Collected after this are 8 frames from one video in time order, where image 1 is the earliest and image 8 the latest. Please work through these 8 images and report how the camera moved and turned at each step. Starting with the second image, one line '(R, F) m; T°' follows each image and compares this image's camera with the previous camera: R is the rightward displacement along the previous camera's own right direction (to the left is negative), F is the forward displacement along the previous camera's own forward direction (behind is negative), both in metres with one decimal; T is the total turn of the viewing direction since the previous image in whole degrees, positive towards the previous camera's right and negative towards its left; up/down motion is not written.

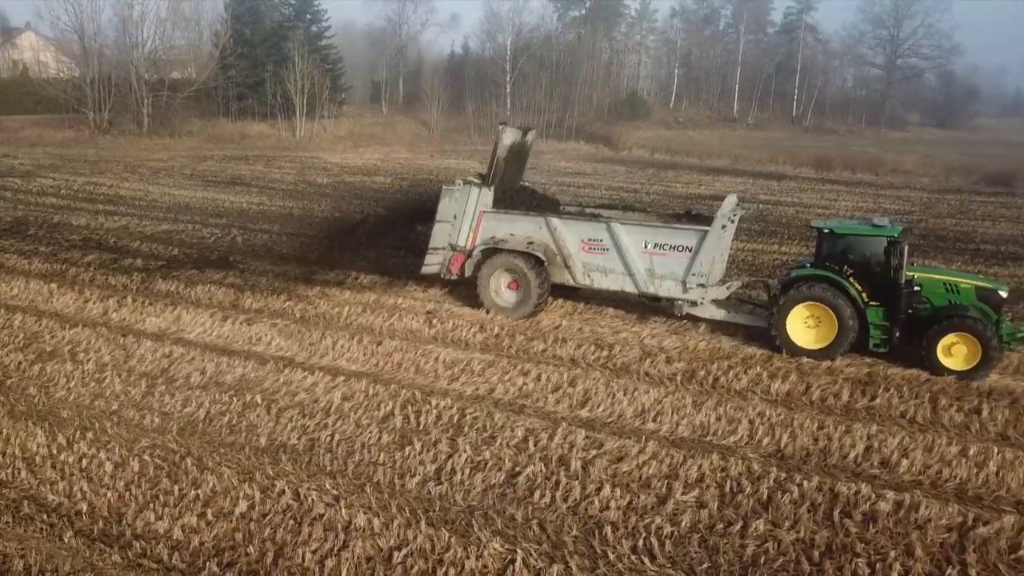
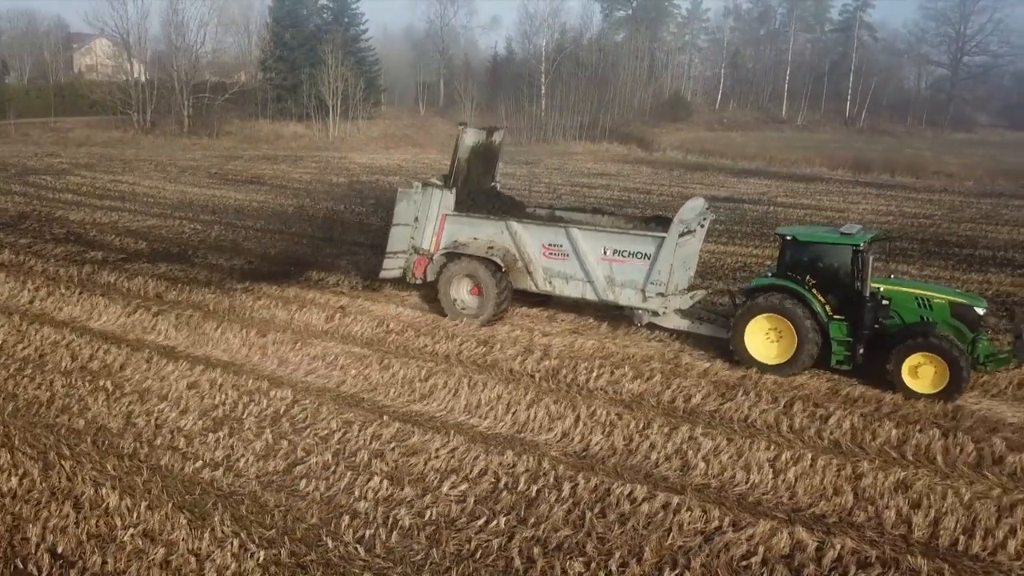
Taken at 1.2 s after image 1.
(+1.8, 0.0) m; -5°
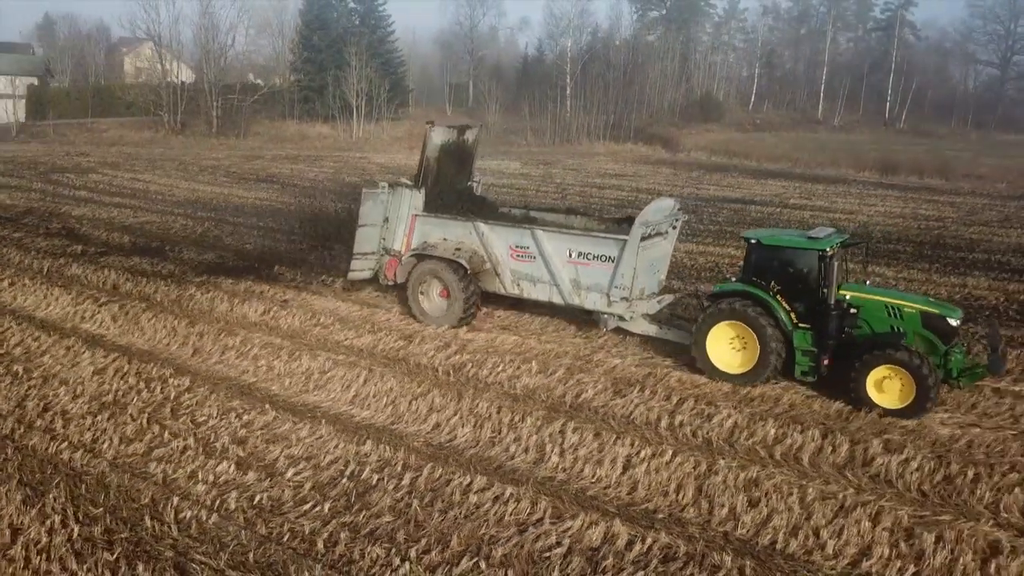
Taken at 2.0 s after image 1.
(+1.3, 0.0) m; -3°
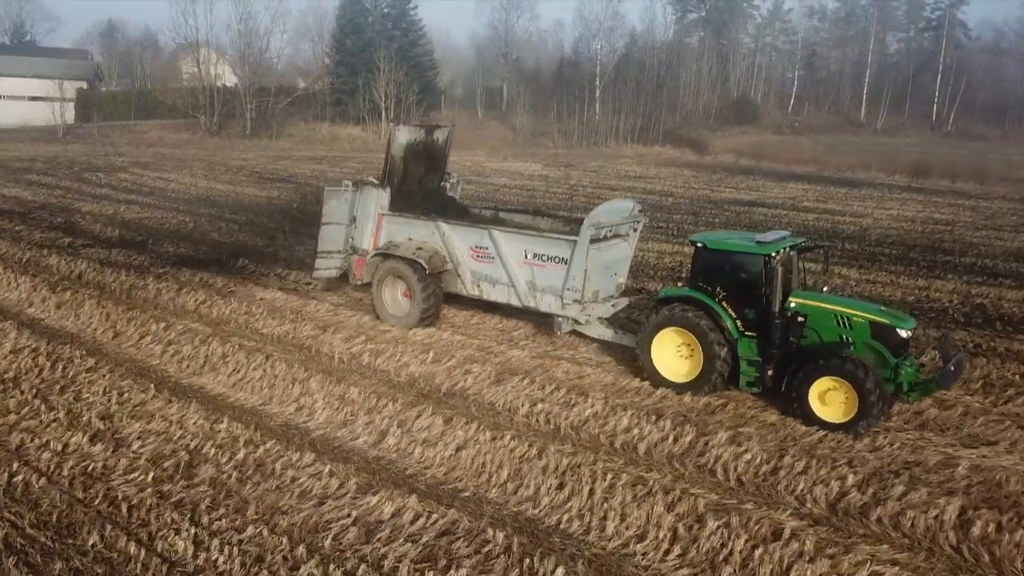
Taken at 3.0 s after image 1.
(+1.5, -0.1) m; -4°
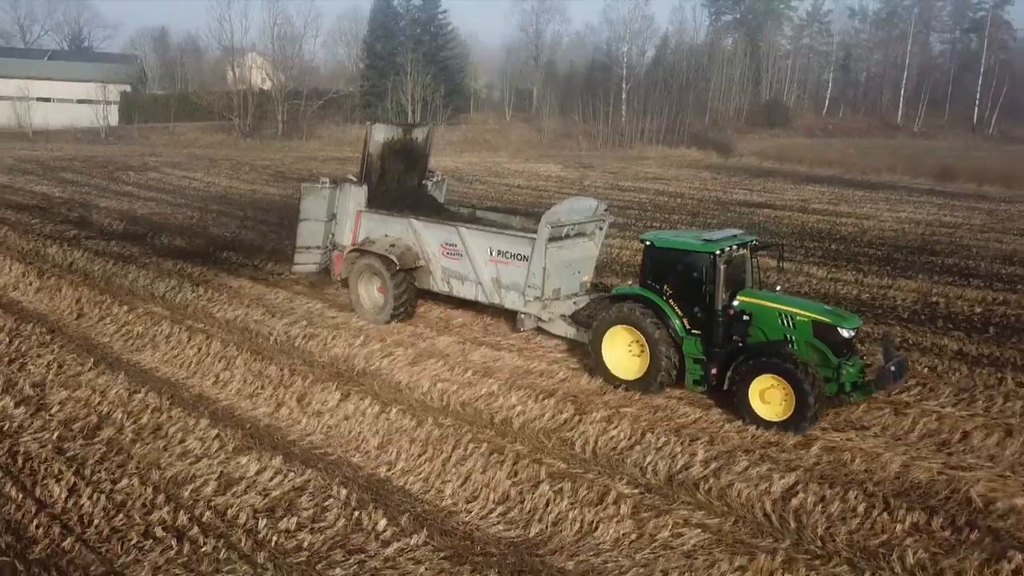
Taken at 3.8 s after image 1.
(+1.2, -0.4) m; -3°
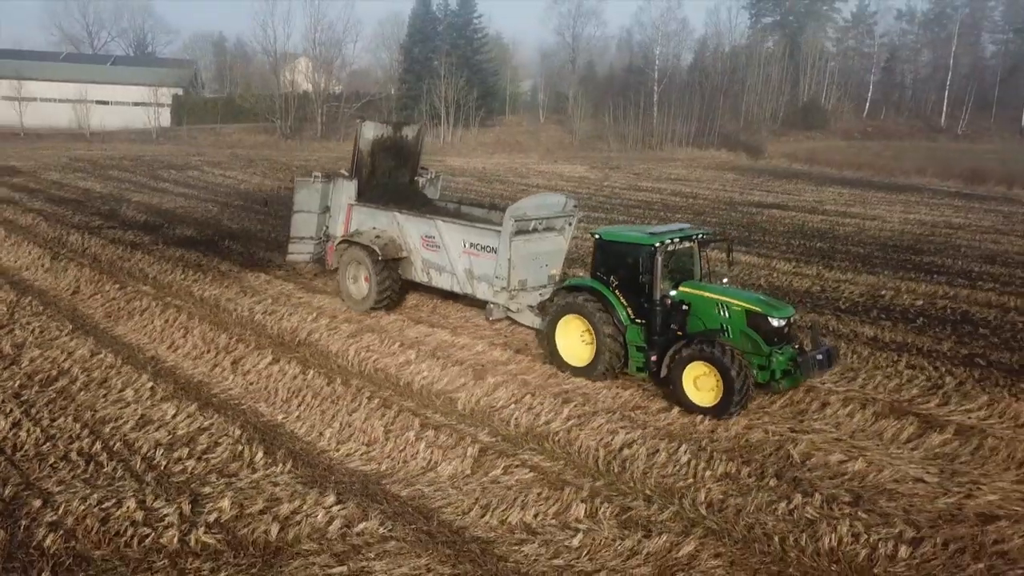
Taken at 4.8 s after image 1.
(+1.3, -0.7) m; -4°
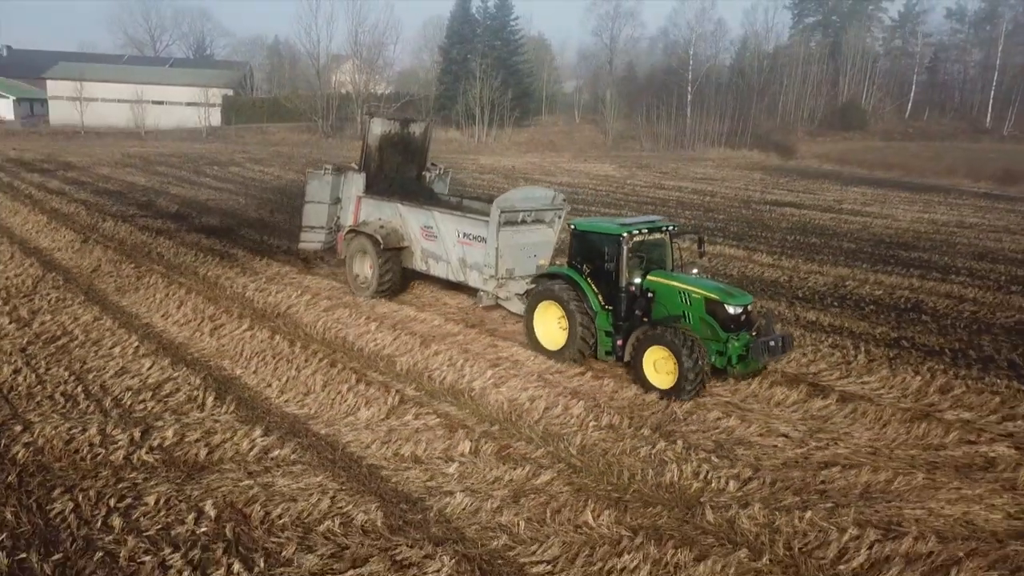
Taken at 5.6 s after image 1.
(+1.0, -0.7) m; -4°
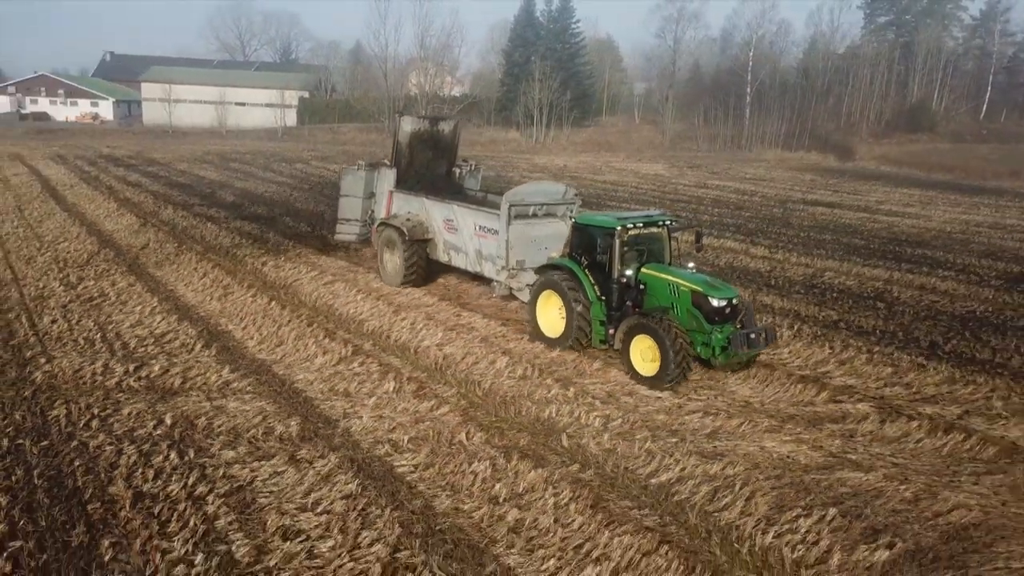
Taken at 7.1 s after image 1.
(+1.3, -0.9) m; -6°
